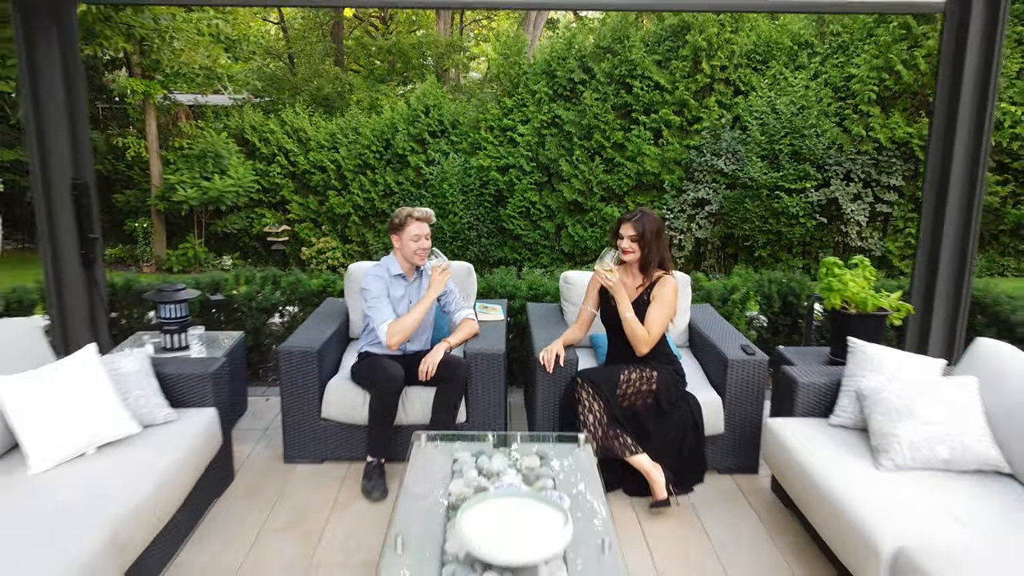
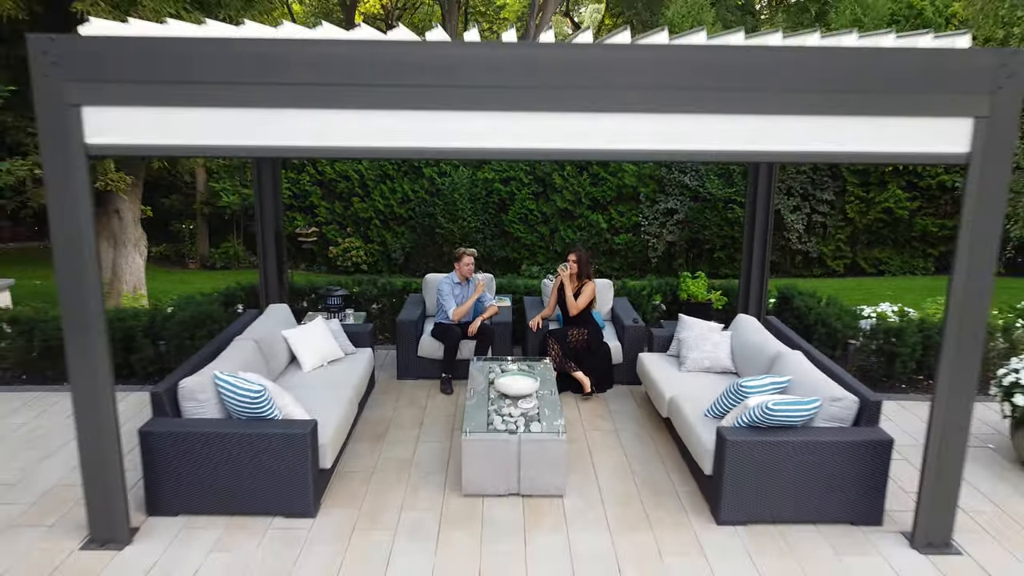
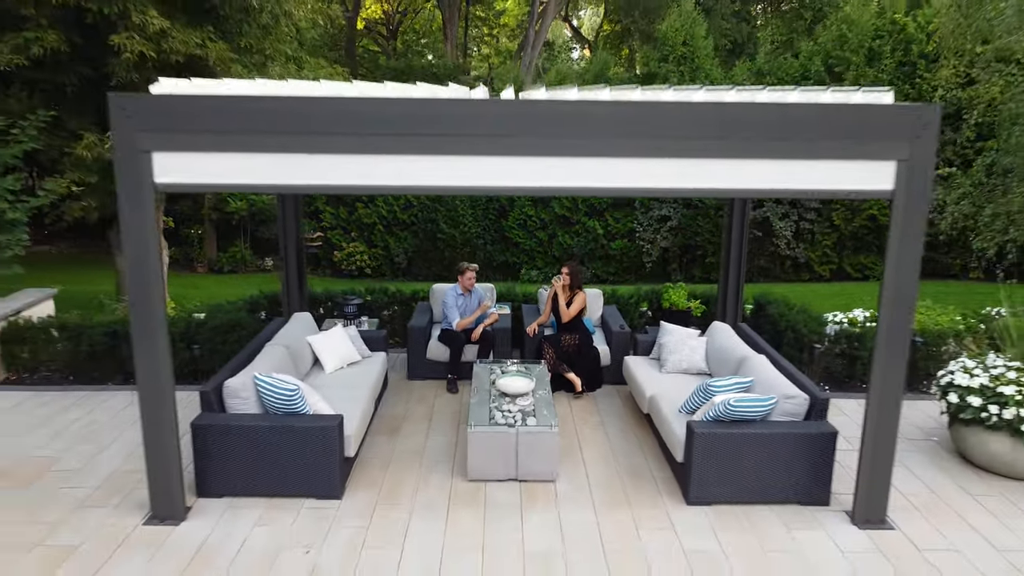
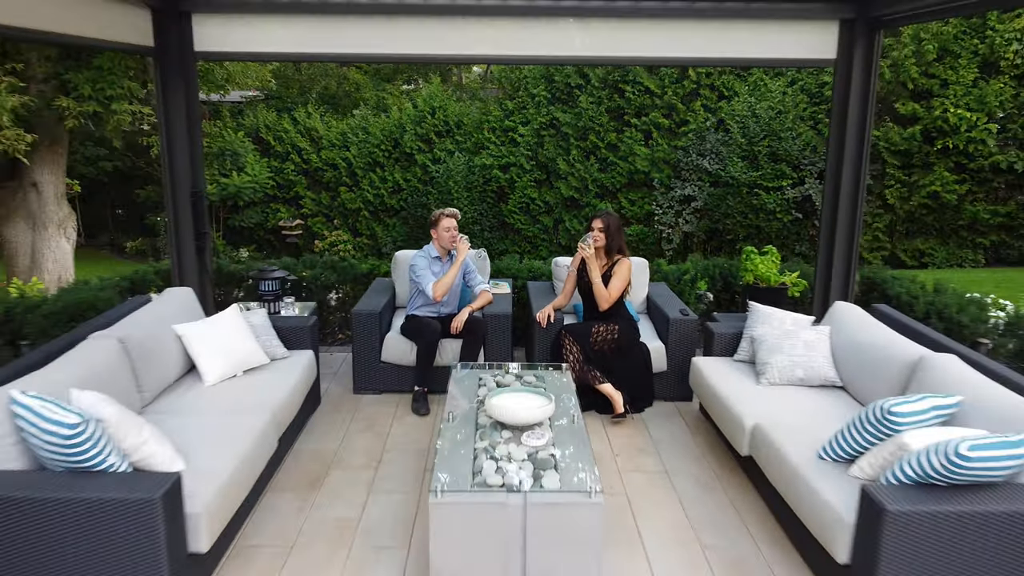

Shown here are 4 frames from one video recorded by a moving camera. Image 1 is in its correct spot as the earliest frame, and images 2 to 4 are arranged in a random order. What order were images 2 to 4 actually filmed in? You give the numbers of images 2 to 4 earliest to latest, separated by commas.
4, 2, 3
